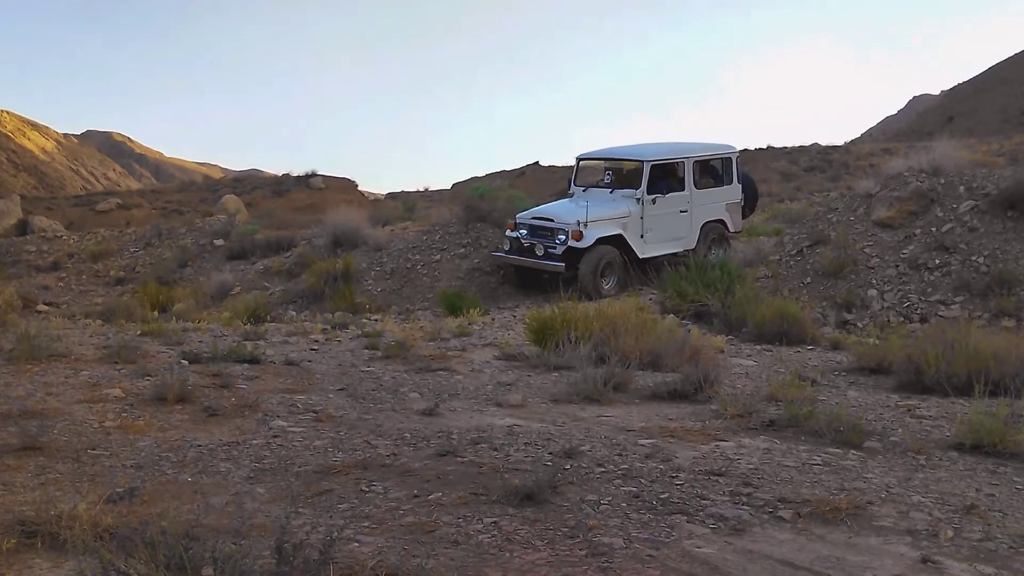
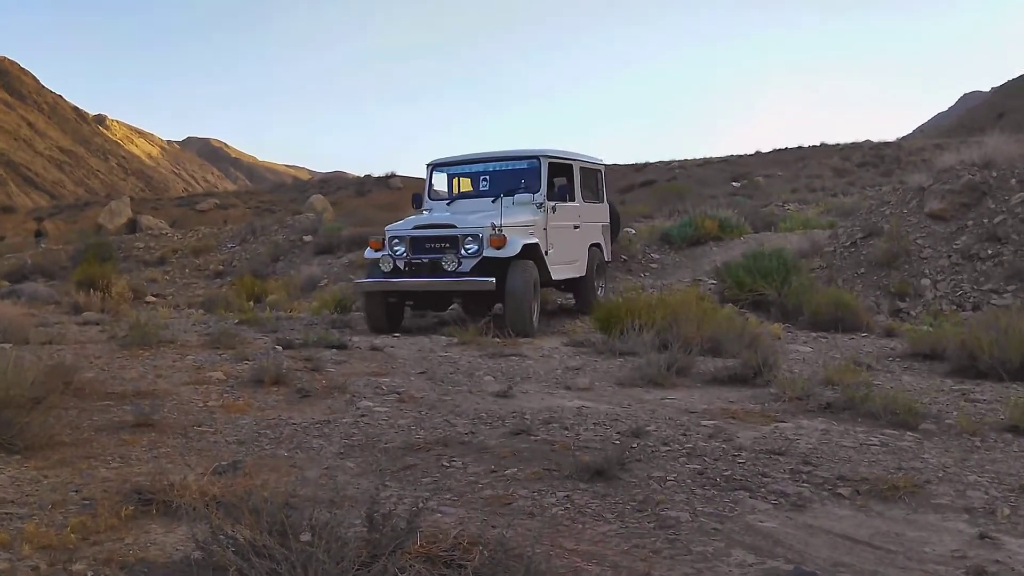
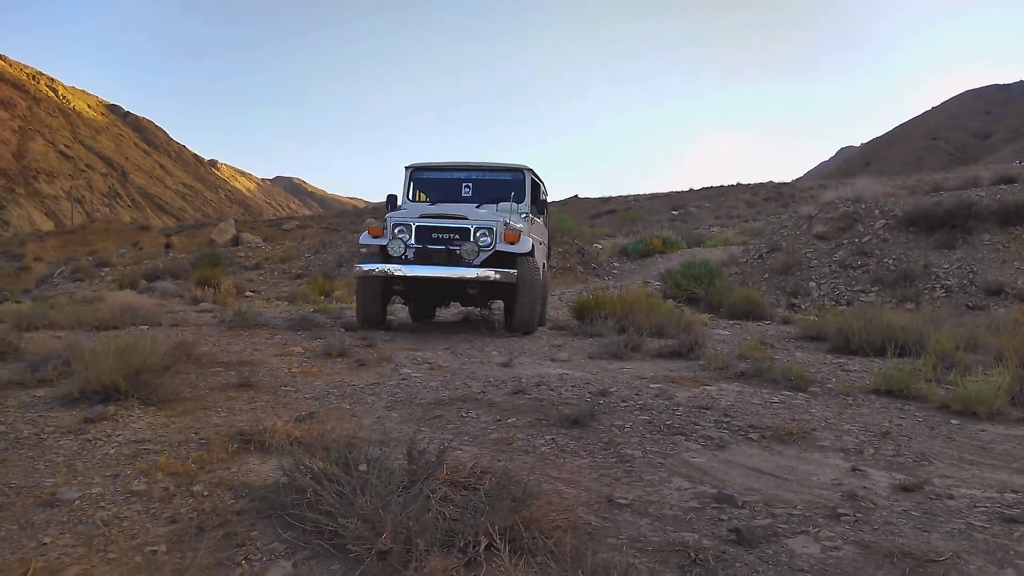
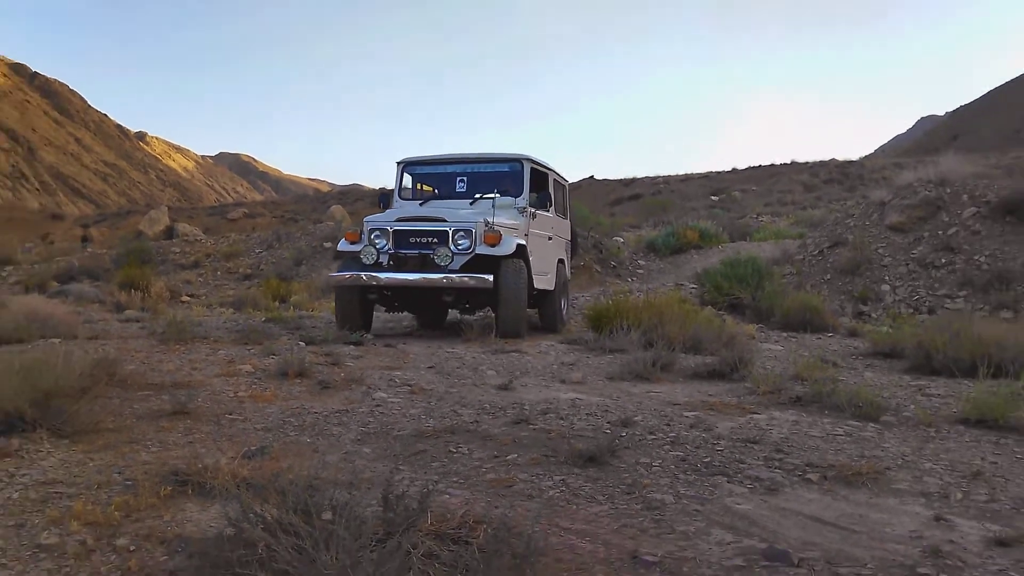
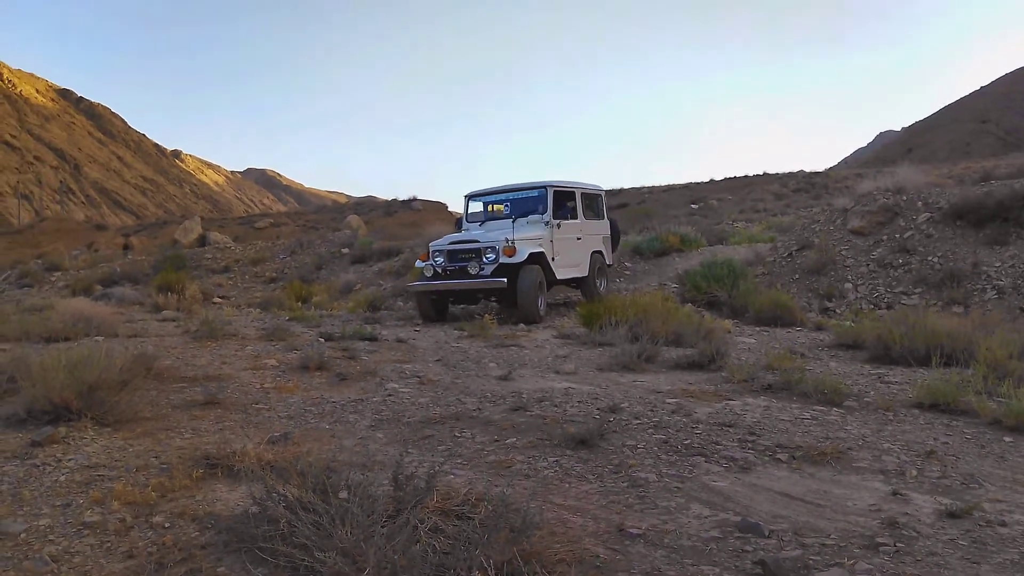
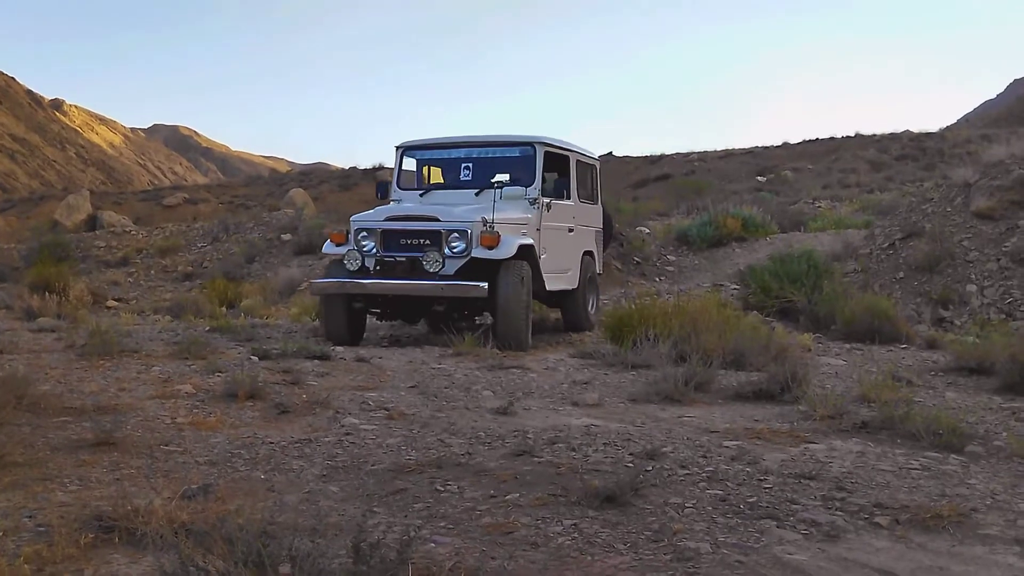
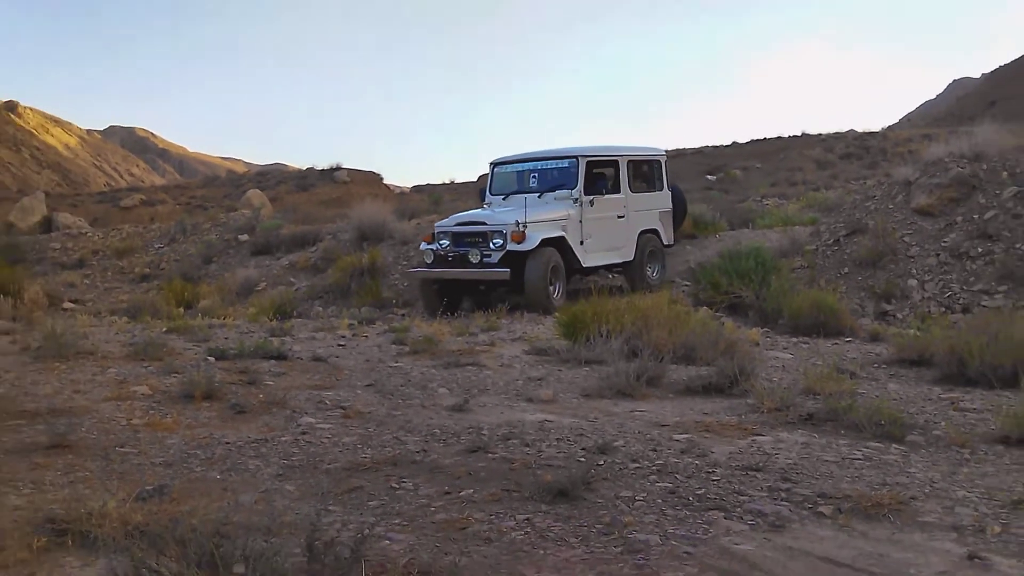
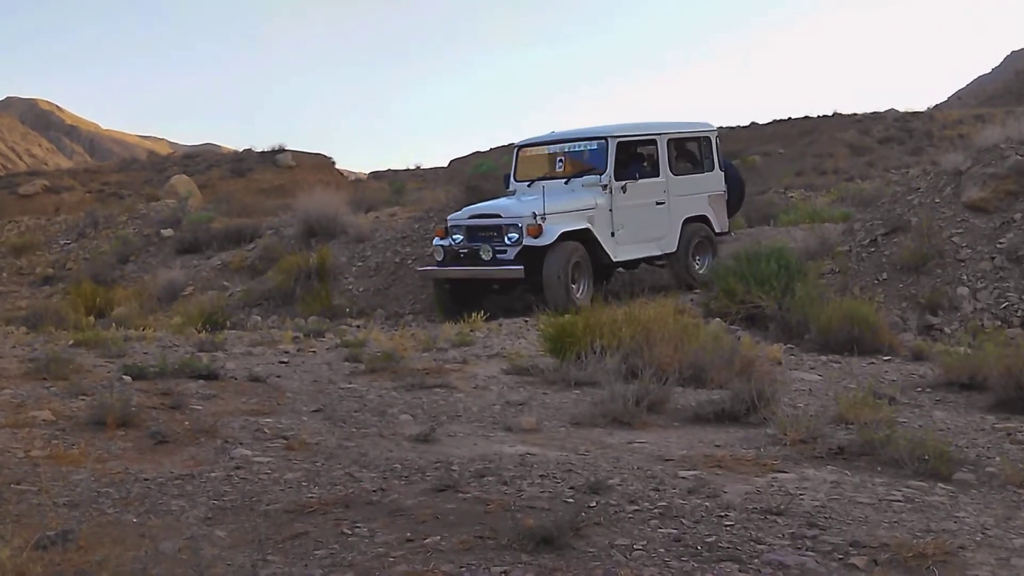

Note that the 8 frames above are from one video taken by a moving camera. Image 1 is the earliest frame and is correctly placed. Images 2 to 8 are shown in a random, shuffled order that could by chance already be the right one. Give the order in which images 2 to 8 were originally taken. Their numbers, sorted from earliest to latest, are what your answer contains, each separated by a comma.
8, 7, 5, 2, 6, 4, 3
